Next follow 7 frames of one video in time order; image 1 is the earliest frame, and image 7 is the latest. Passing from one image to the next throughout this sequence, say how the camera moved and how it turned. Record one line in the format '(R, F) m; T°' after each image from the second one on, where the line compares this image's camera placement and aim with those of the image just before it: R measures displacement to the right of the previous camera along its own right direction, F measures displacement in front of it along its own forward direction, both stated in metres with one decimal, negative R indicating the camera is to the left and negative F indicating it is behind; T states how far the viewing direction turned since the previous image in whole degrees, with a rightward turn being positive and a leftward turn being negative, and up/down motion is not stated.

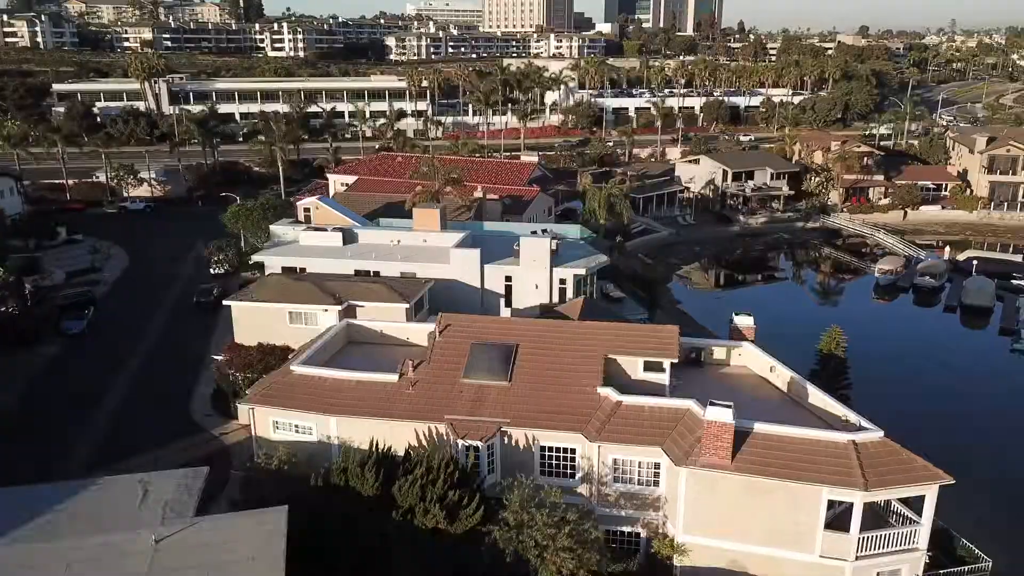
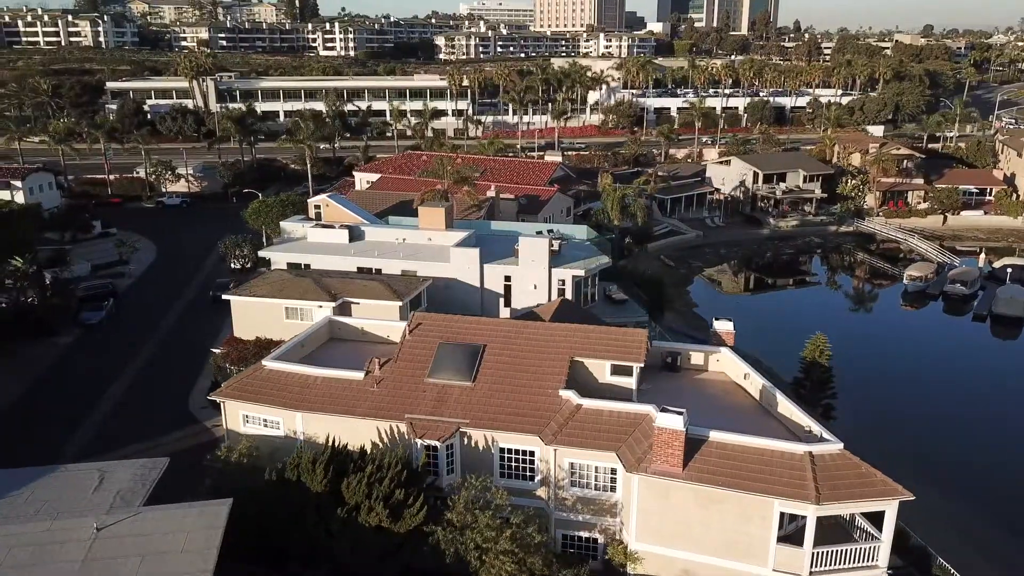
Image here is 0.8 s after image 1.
(+2.3, +0.2) m; -4°
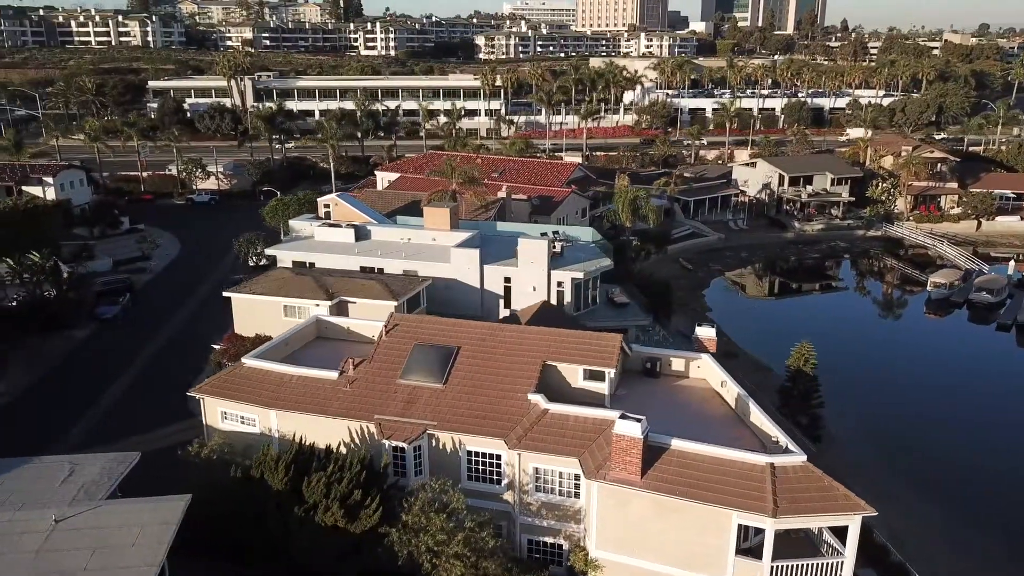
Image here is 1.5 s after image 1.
(+1.9, +0.1) m; -3°
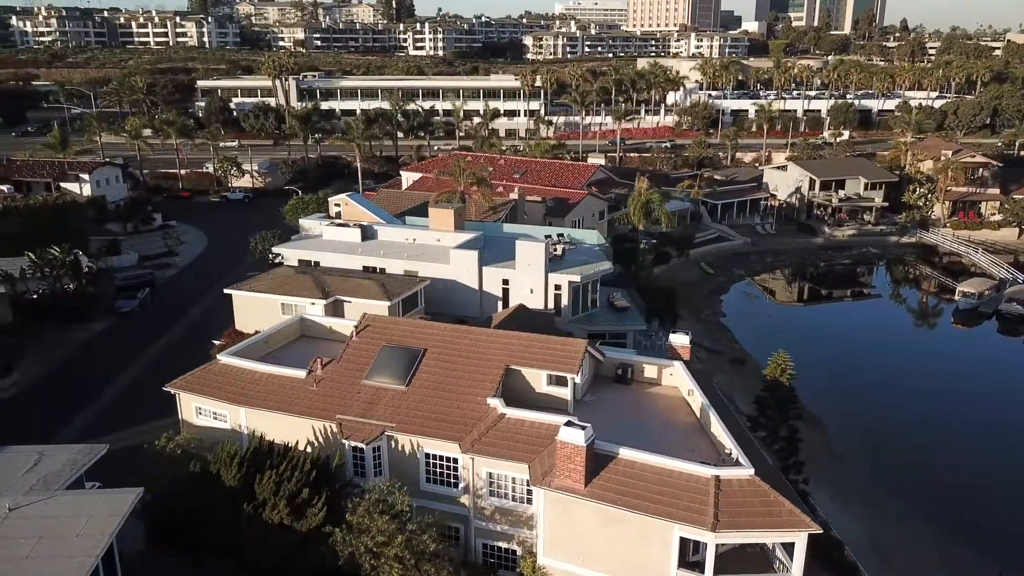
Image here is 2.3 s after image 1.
(+2.3, +0.2) m; -4°
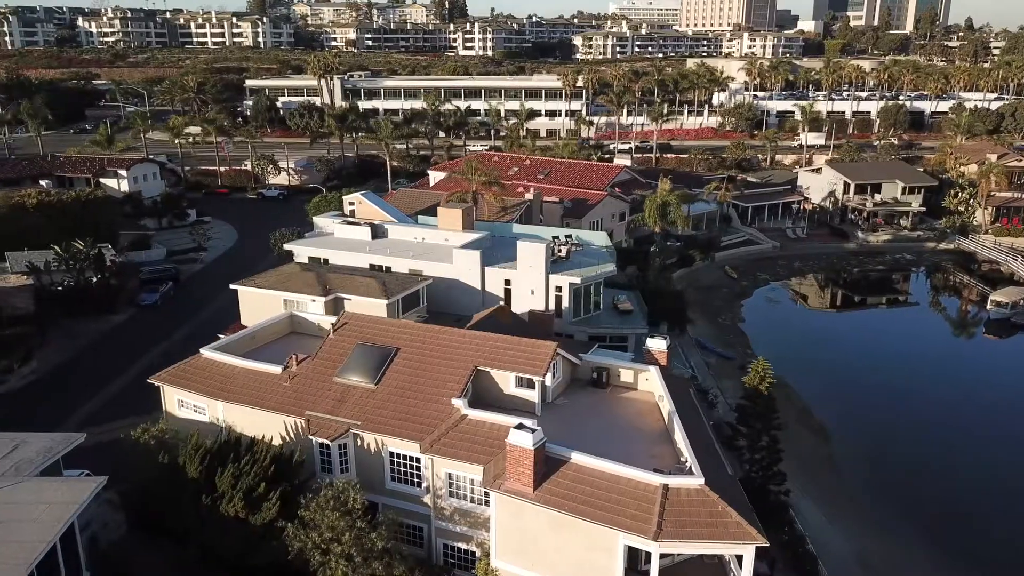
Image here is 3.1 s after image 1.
(+2.2, +0.2) m; -4°
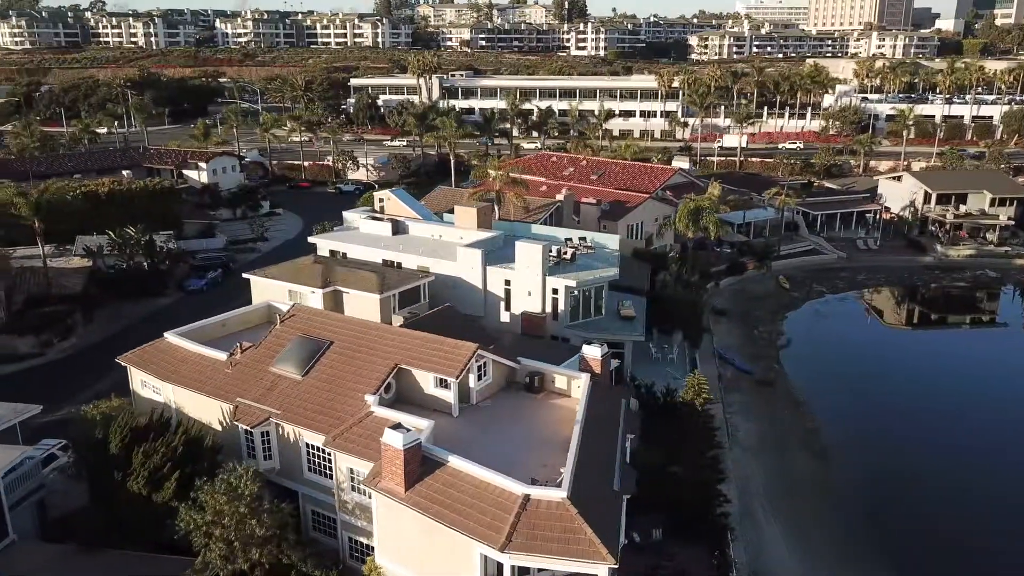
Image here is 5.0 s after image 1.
(+5.2, +0.6) m; -8°
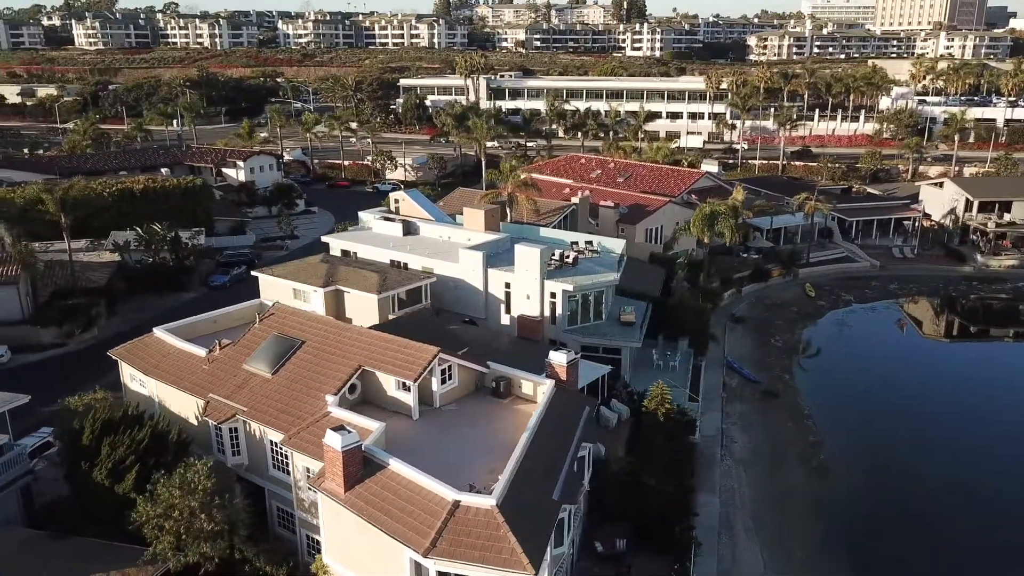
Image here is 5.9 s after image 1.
(+2.5, +0.1) m; -4°
